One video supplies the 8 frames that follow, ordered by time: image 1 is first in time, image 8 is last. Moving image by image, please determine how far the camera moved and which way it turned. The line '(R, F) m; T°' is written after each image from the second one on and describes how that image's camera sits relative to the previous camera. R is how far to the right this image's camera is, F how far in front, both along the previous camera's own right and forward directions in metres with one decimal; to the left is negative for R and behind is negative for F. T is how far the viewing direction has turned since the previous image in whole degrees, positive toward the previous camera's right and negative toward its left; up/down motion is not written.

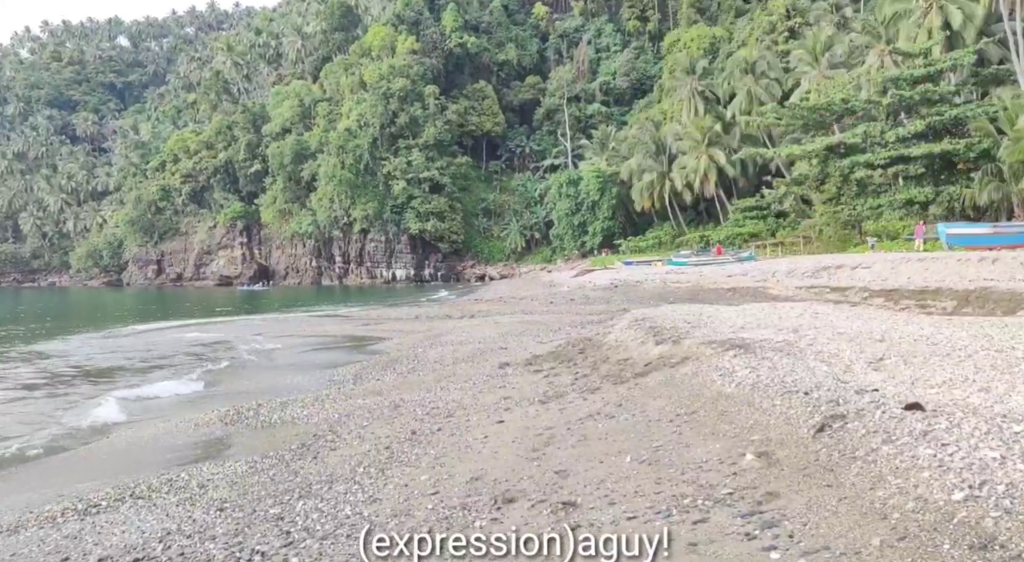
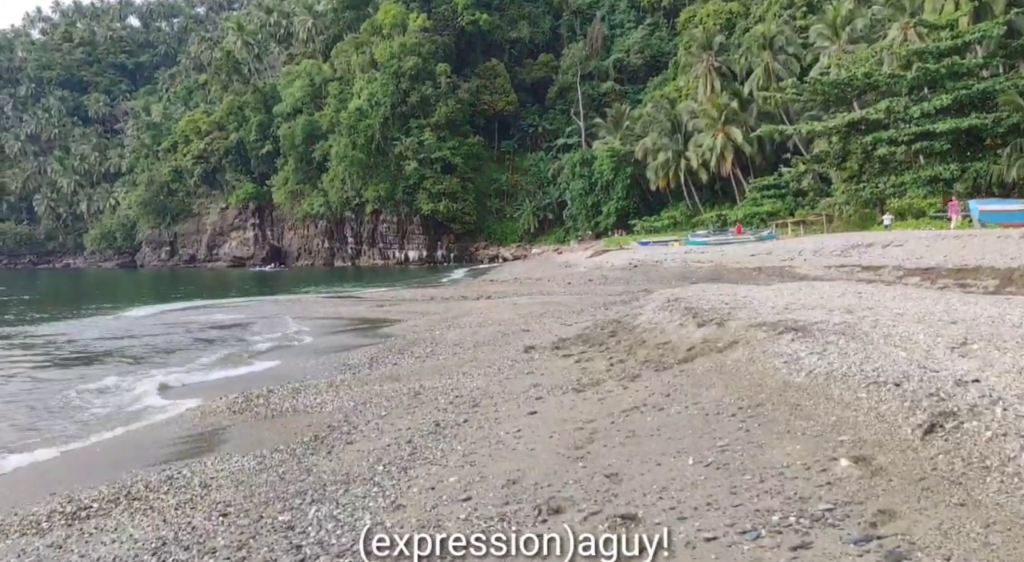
(-0.1, +0.3) m; -1°
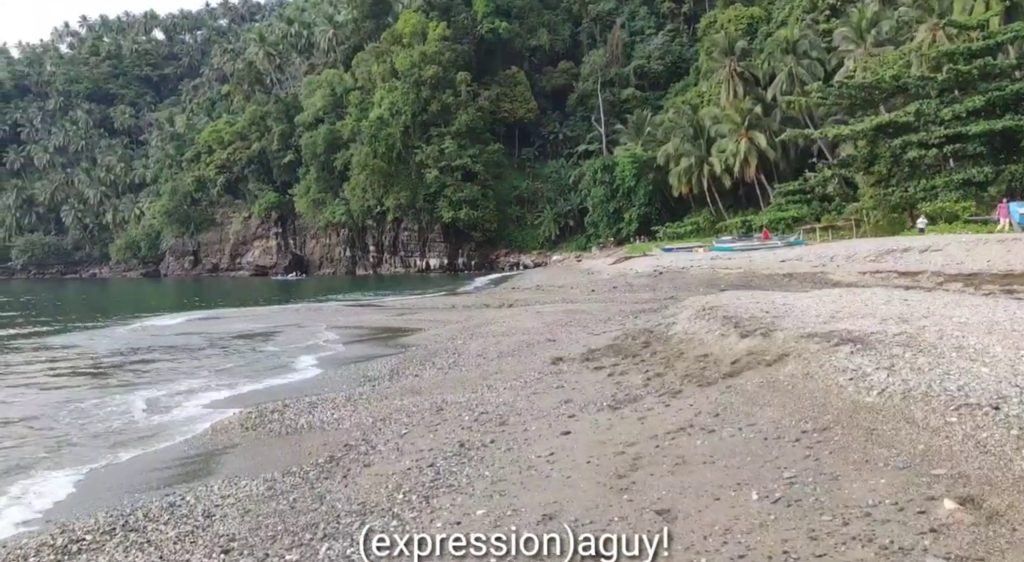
(0.0, +0.2) m; -1°
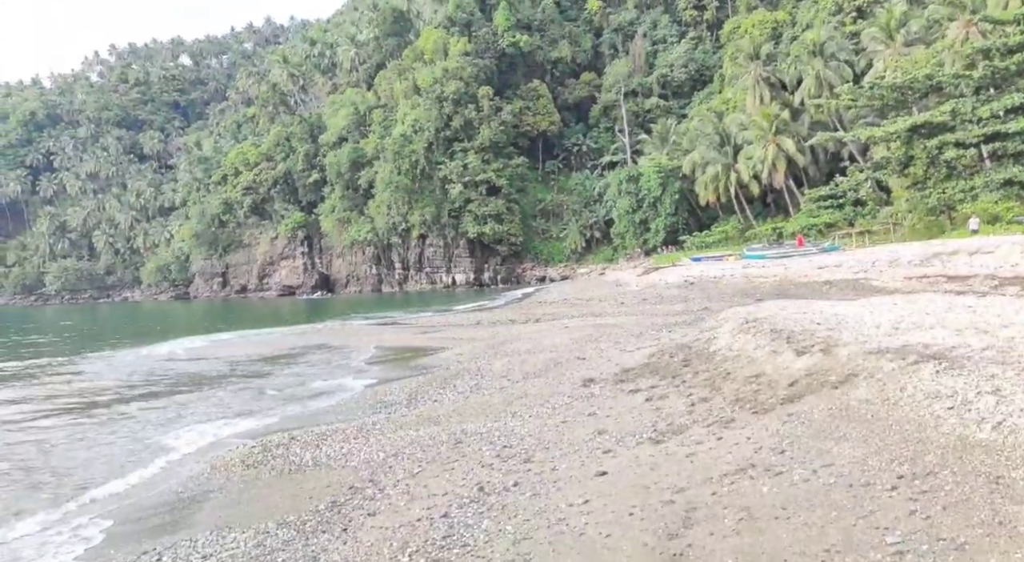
(0.0, +0.3) m; -2°
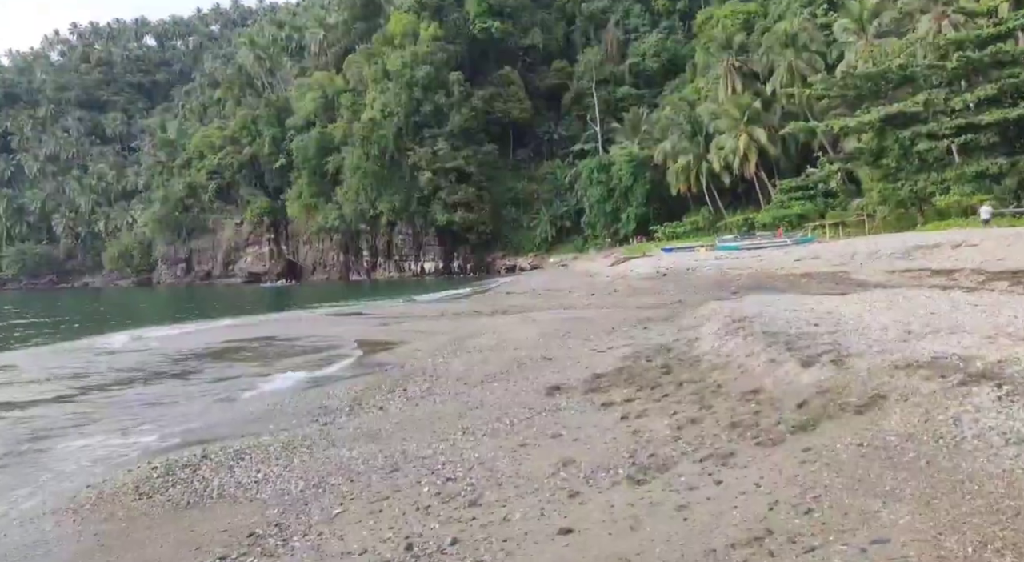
(+0.1, +0.4) m; +2°
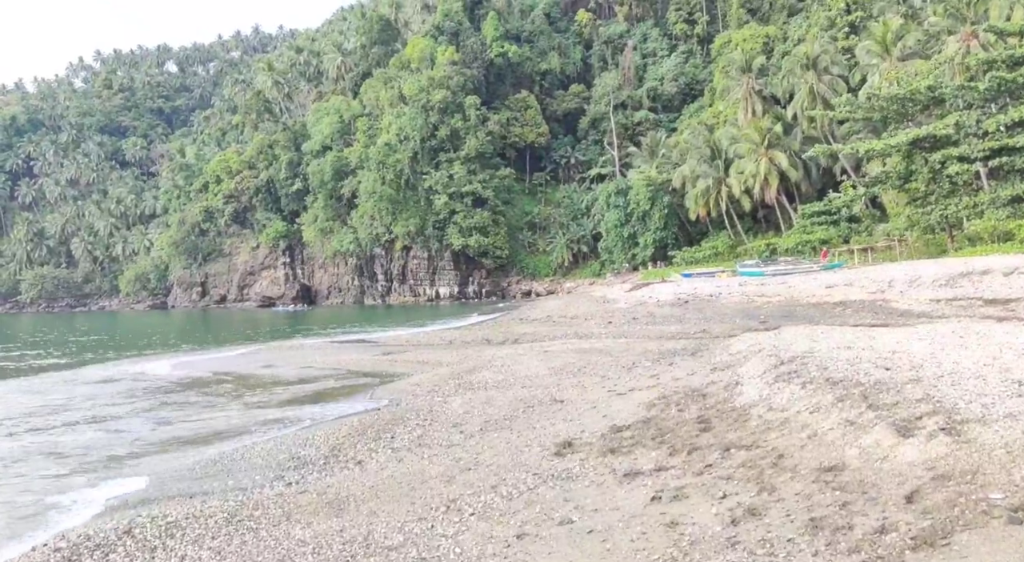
(0.0, +0.5) m; -1°
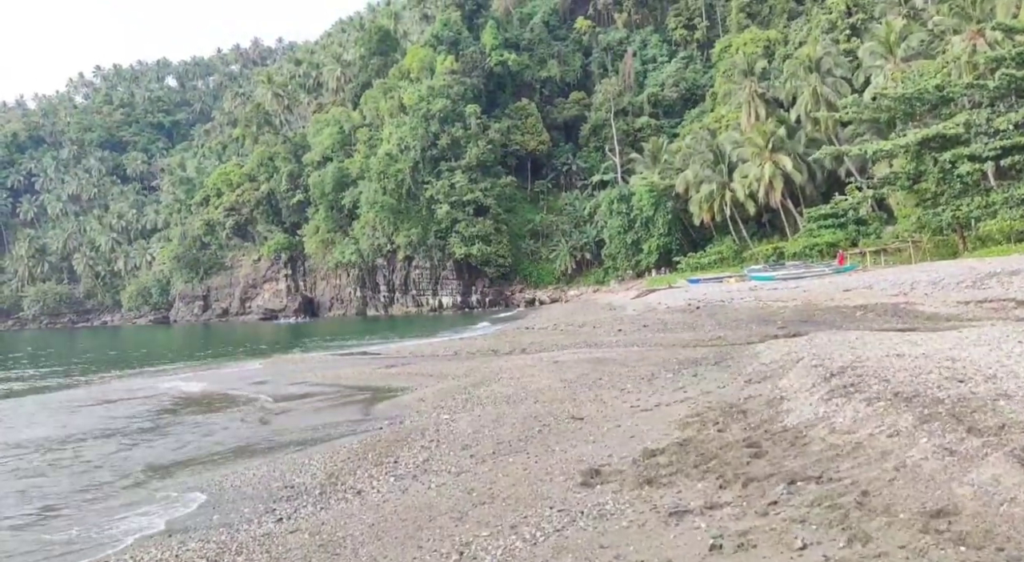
(0.0, +0.3) m; 0°
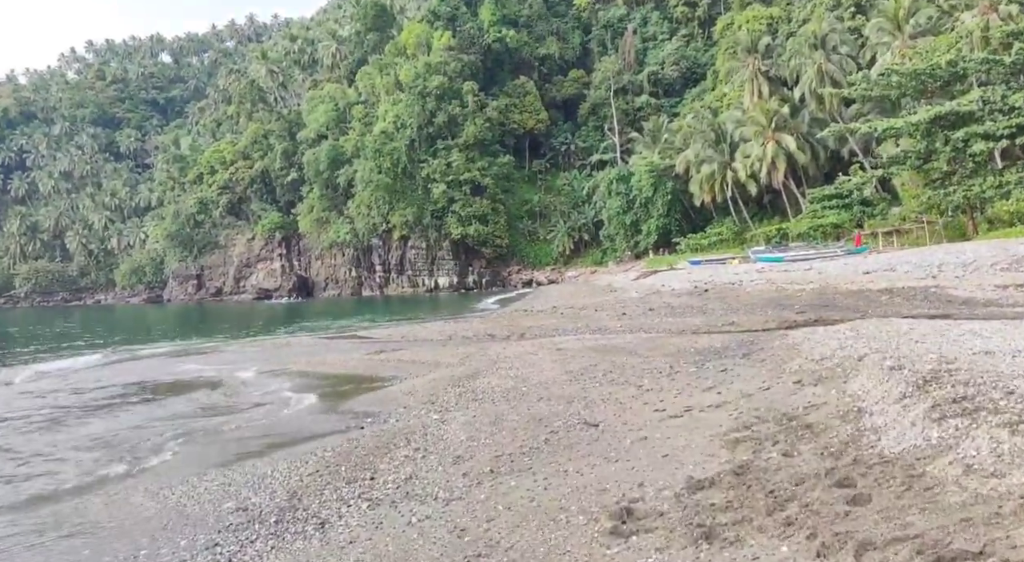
(0.0, +0.5) m; 0°
